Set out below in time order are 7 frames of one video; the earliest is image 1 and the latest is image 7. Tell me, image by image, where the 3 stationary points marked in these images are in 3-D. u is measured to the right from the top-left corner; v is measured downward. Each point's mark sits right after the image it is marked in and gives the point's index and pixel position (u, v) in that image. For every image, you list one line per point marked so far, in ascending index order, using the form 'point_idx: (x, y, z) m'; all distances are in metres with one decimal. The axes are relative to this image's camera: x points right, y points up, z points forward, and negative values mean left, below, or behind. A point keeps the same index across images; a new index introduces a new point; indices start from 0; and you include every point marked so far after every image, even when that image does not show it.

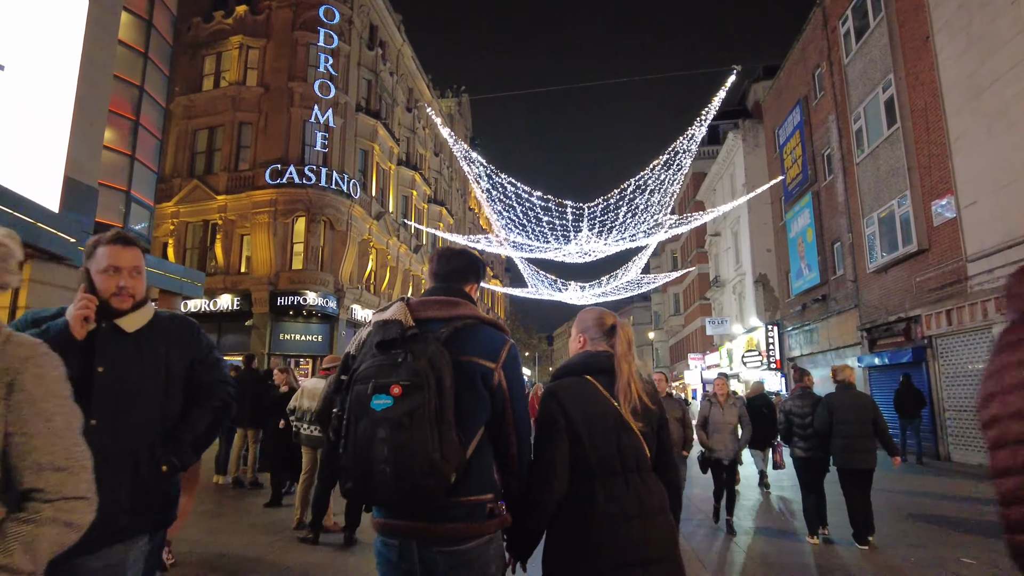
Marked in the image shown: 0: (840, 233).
0: (+9.8, +1.7, +19.7) m
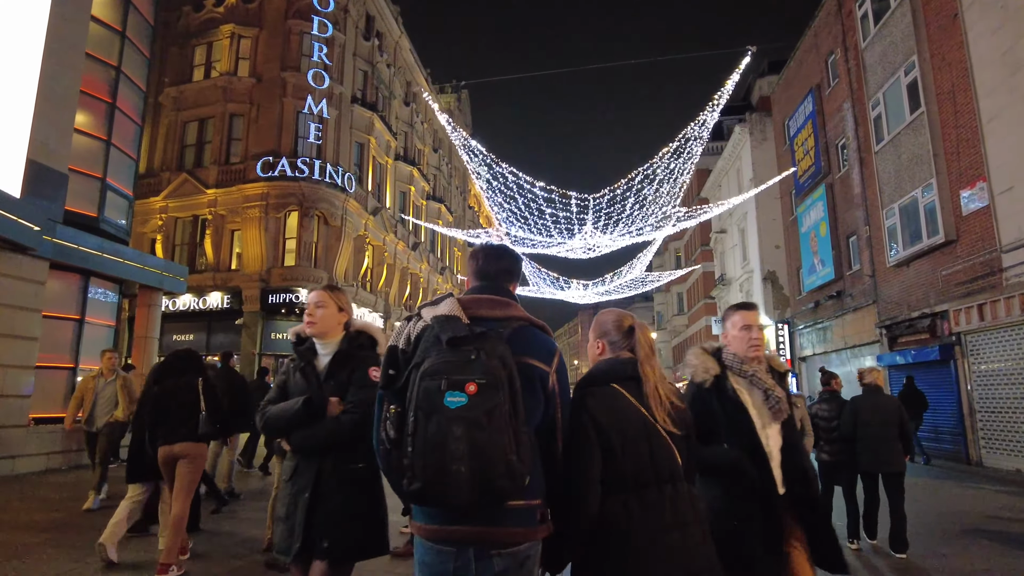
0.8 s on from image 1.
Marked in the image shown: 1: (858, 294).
0: (+9.8, +1.8, +18.9) m
1: (+9.8, -0.2, +18.8) m
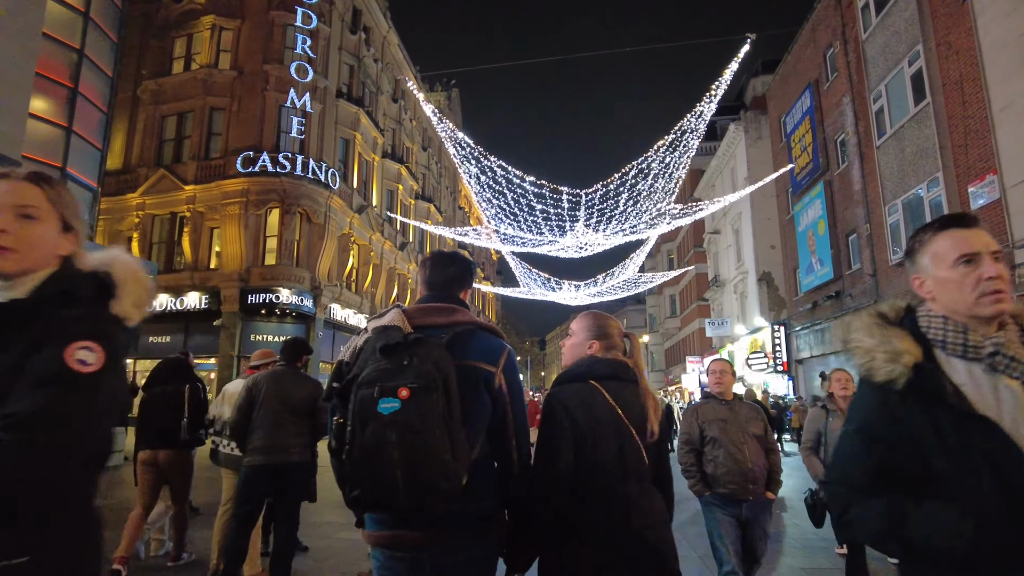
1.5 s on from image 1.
0: (+9.5, +1.8, +18.3) m
1: (+9.5, -0.2, +18.2) m
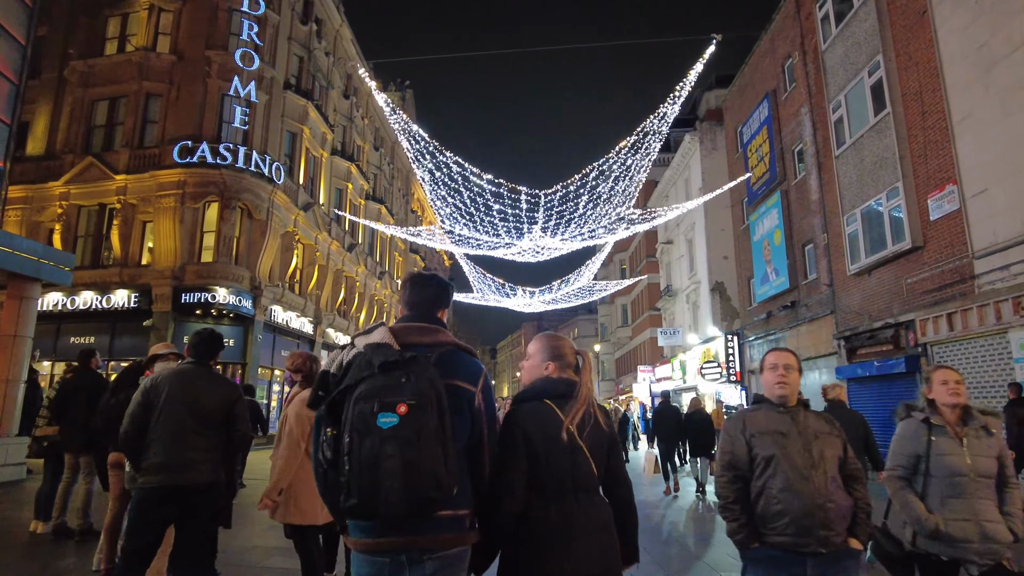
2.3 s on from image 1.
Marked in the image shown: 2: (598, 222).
0: (+8.3, +1.5, +18.3) m
1: (+8.3, -0.4, +18.2) m
2: (+2.3, +1.7, +17.3) m
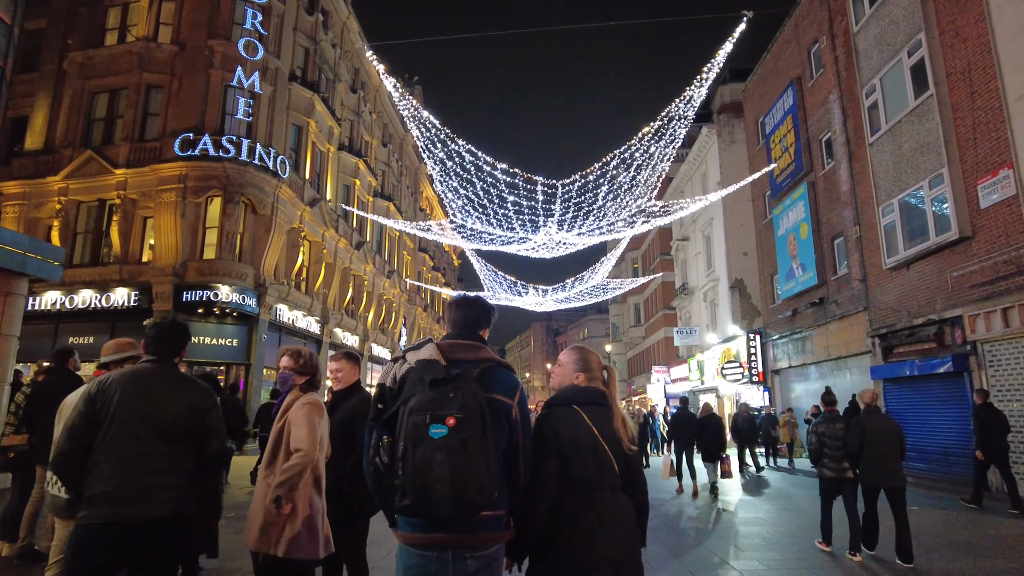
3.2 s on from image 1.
0: (+8.7, +1.6, +17.4) m
1: (+8.7, -0.3, +17.3) m
2: (+2.6, +1.8, +16.5) m
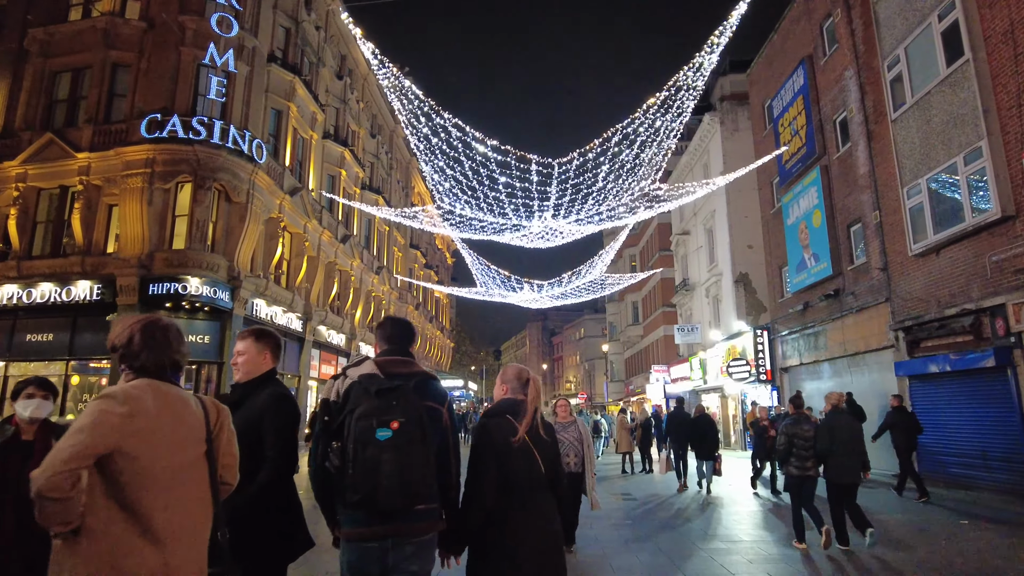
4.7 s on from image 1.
0: (+8.5, +1.9, +16.1) m
1: (+8.5, -0.1, +16.0) m
2: (+2.4, +2.1, +15.2) m
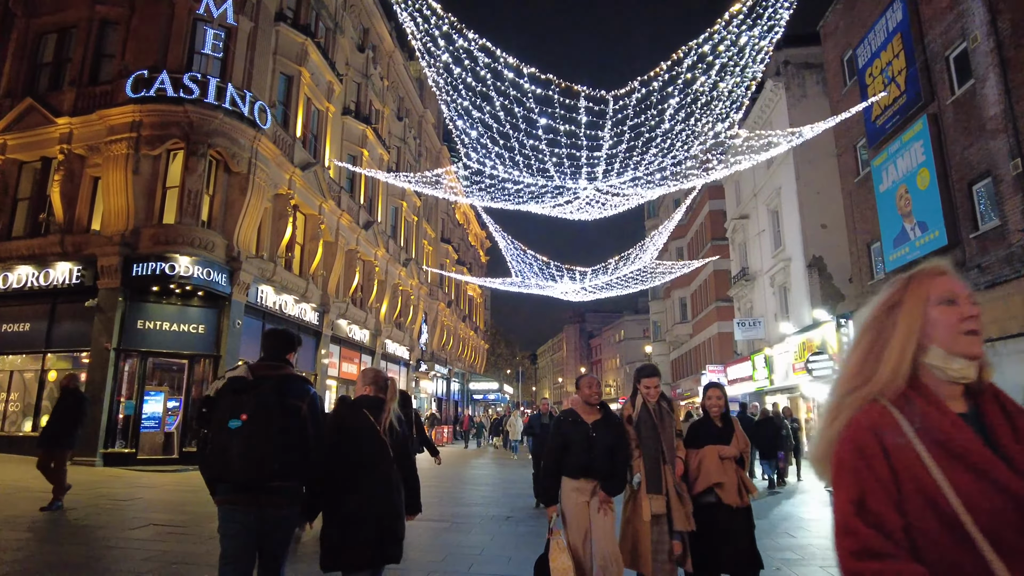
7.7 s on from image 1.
0: (+9.3, +2.4, +12.9) m
1: (+9.3, +0.5, +12.8) m
2: (+3.2, +2.6, +12.3) m
